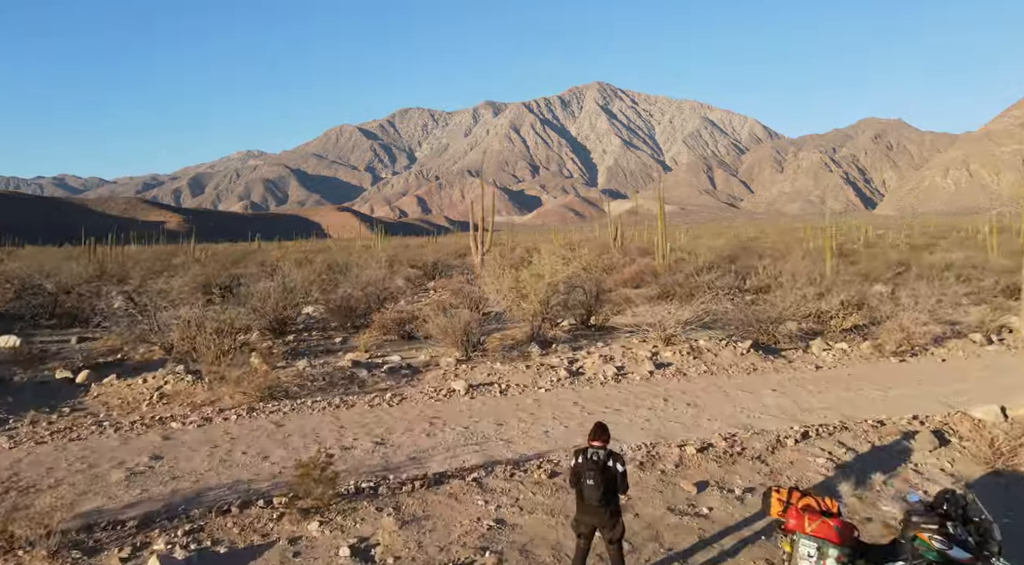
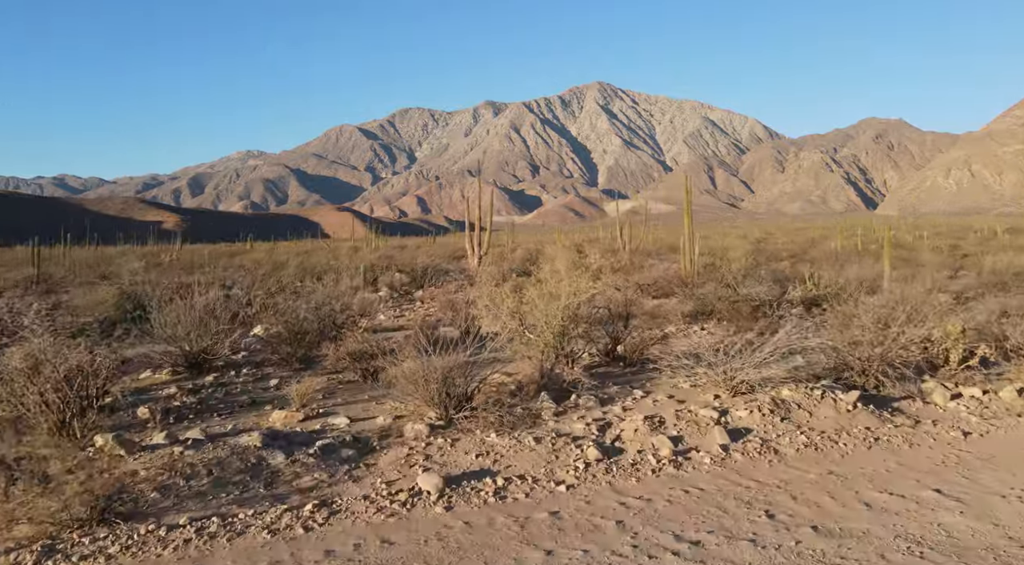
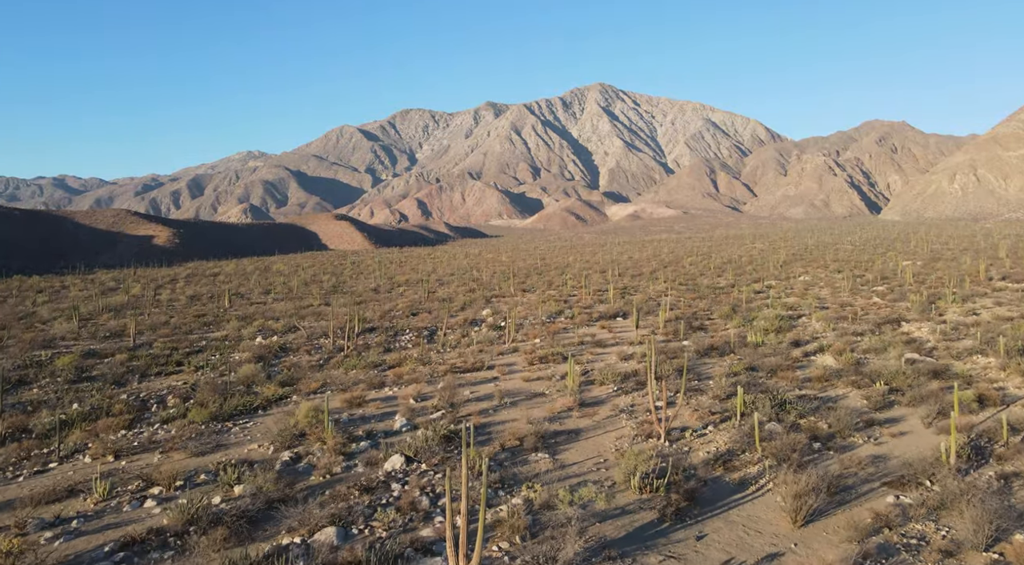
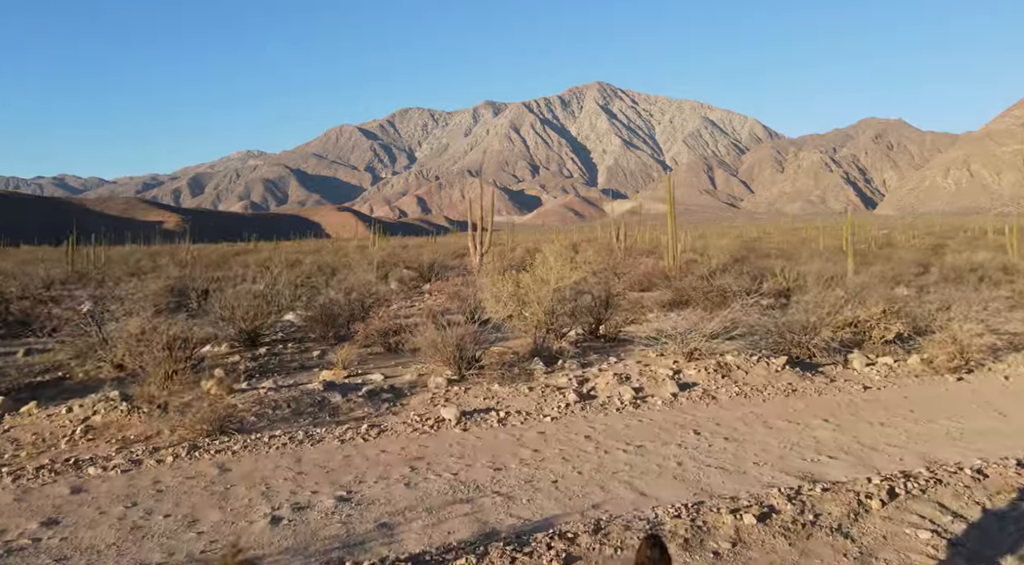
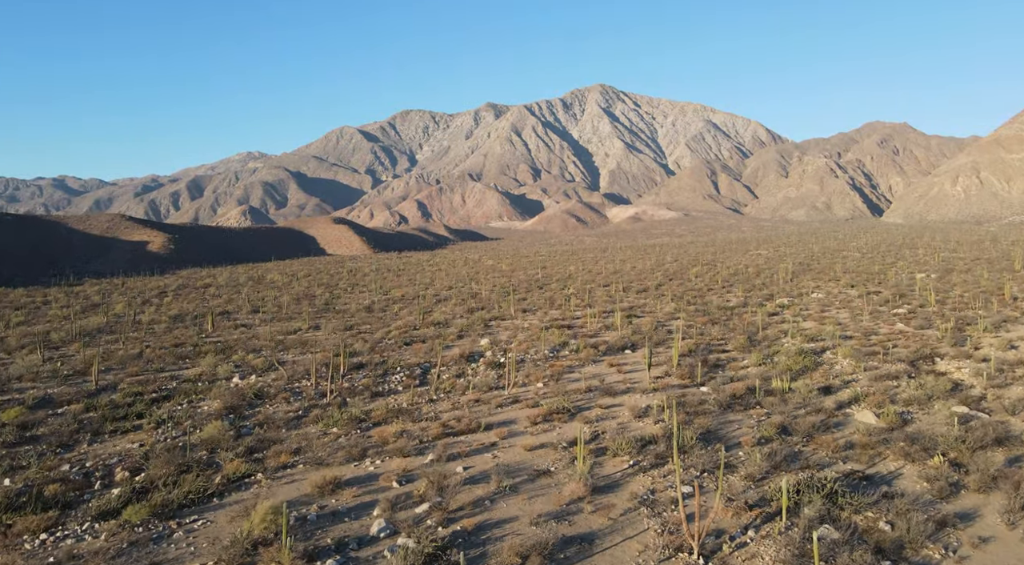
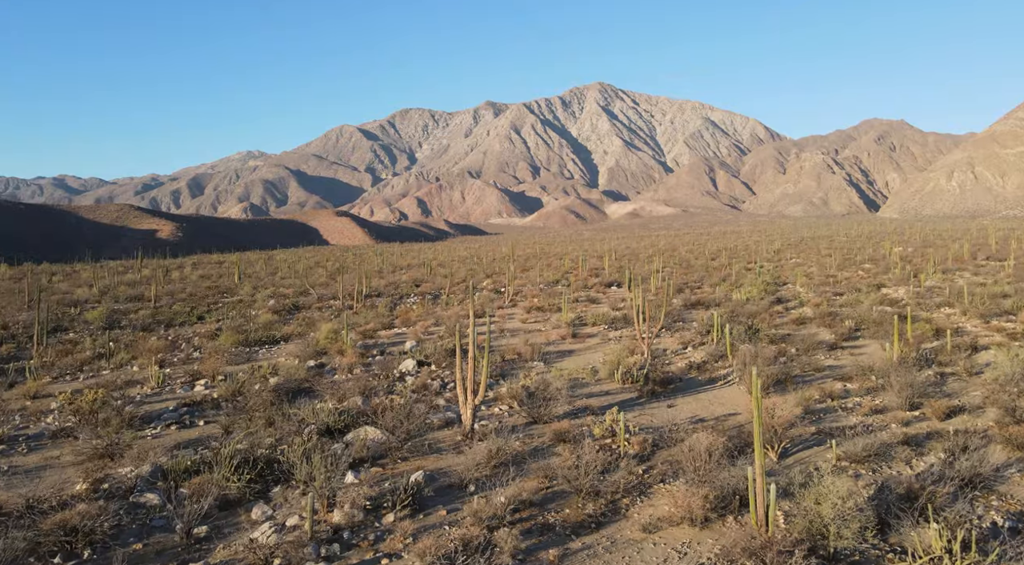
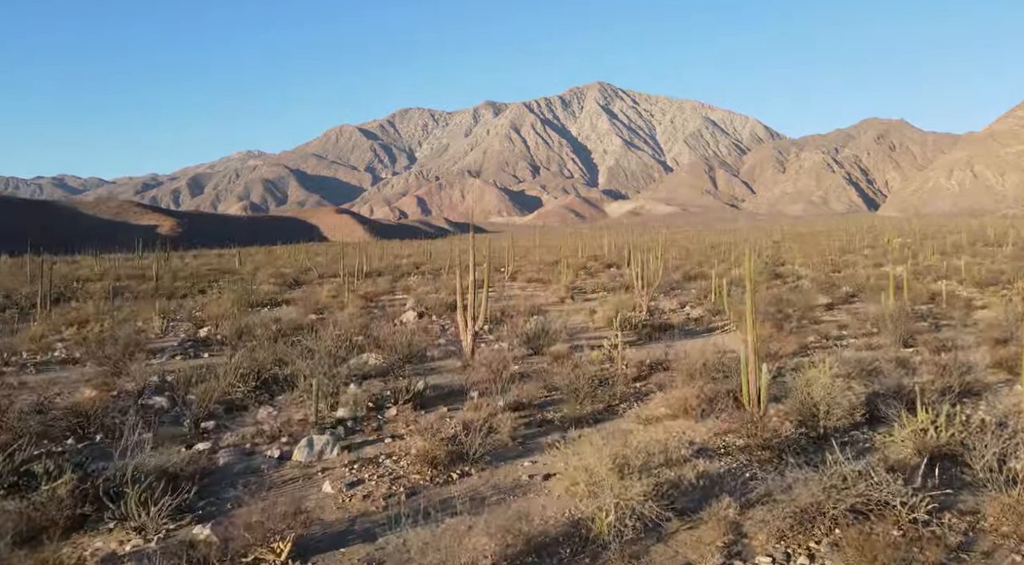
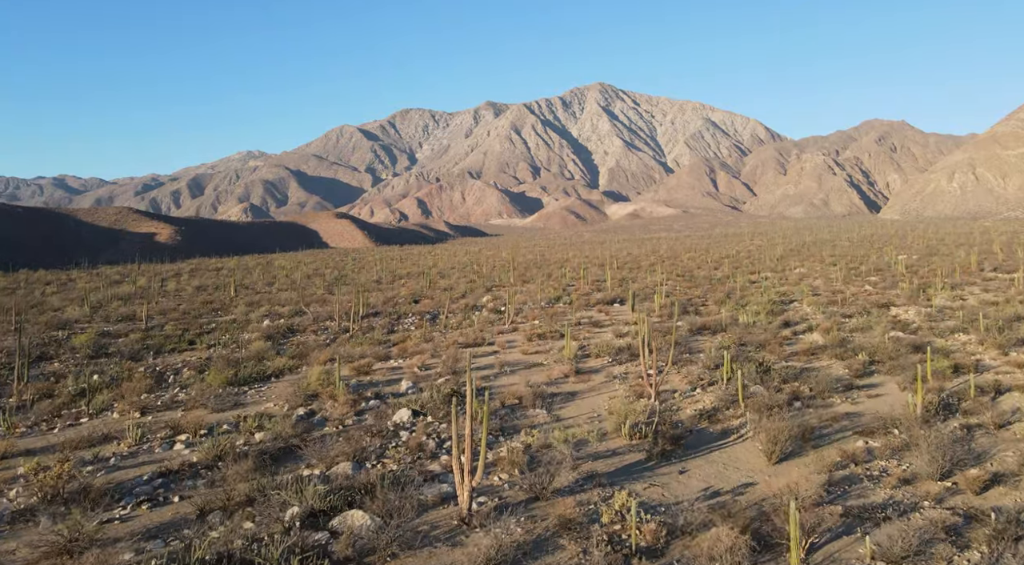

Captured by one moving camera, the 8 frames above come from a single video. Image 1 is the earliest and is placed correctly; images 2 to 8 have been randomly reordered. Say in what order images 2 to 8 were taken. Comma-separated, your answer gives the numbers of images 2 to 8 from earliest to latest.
4, 2, 7, 6, 8, 3, 5
